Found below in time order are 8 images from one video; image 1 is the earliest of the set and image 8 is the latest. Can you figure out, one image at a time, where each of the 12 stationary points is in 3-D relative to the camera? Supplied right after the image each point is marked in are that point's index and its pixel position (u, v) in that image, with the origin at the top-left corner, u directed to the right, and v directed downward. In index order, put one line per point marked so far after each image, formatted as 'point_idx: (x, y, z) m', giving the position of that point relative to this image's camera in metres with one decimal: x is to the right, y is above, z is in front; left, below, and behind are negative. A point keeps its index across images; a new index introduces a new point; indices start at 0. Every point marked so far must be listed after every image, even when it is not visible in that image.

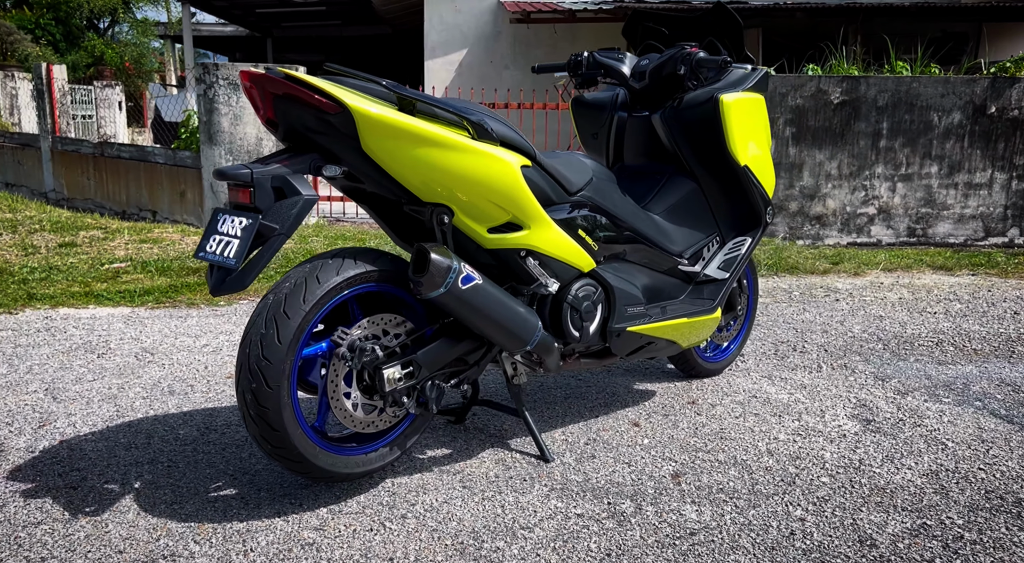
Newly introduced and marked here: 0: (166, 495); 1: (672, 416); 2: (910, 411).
0: (-1.0, -0.7, +2.3) m
1: (+0.7, -0.6, +3.2) m
2: (+1.7, -0.5, +3.2) m
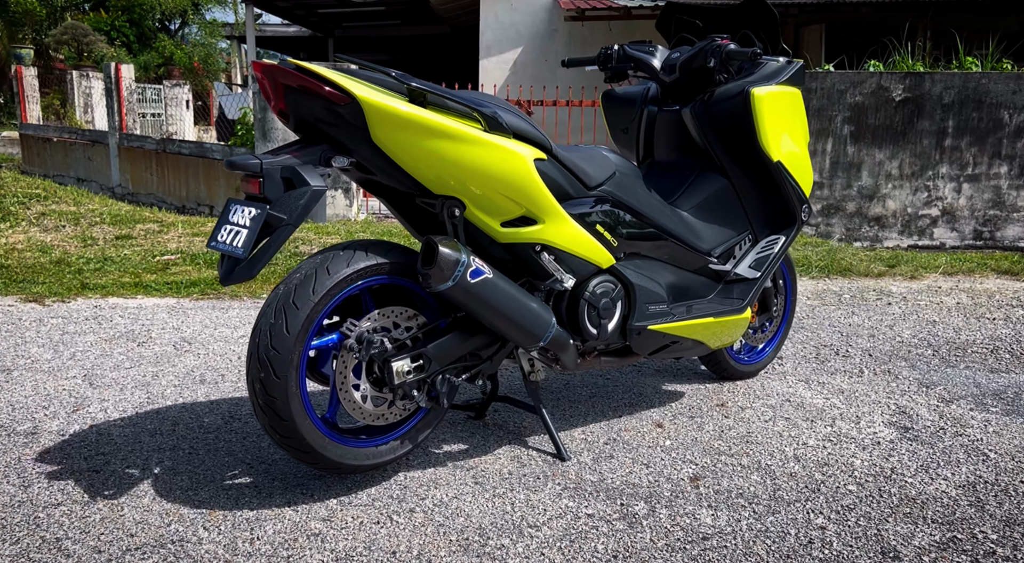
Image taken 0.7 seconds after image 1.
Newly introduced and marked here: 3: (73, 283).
0: (-1.0, -0.6, +2.3) m
1: (+0.8, -0.6, +3.1) m
2: (+1.8, -0.6, +3.1) m
3: (-3.1, 0.0, +5.1) m
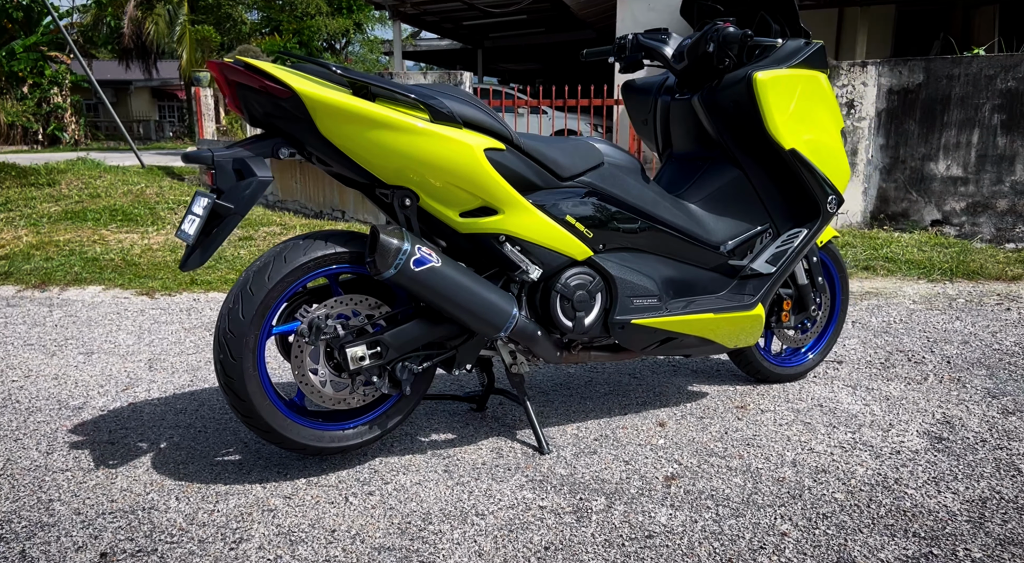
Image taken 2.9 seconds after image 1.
0: (-1.1, -0.6, +2.5) m
1: (+0.8, -0.5, +2.9) m
2: (+1.8, -0.5, +2.7) m
3: (-2.5, 0.0, +5.7) m
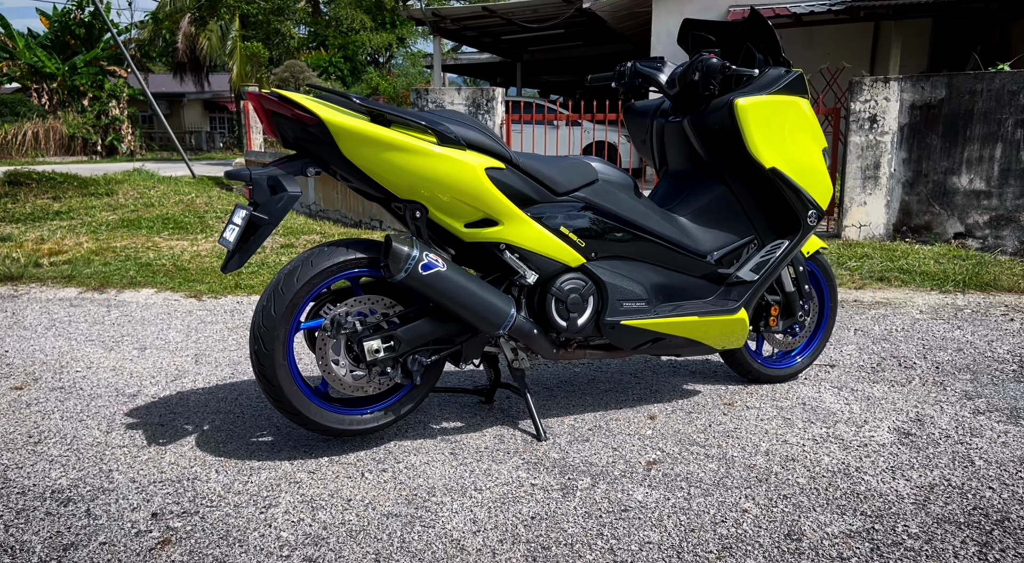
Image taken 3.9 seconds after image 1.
0: (-1.1, -0.6, +2.9) m
1: (+0.8, -0.6, +3.2) m
2: (+1.8, -0.6, +2.9) m
3: (-2.4, 0.0, +6.2) m
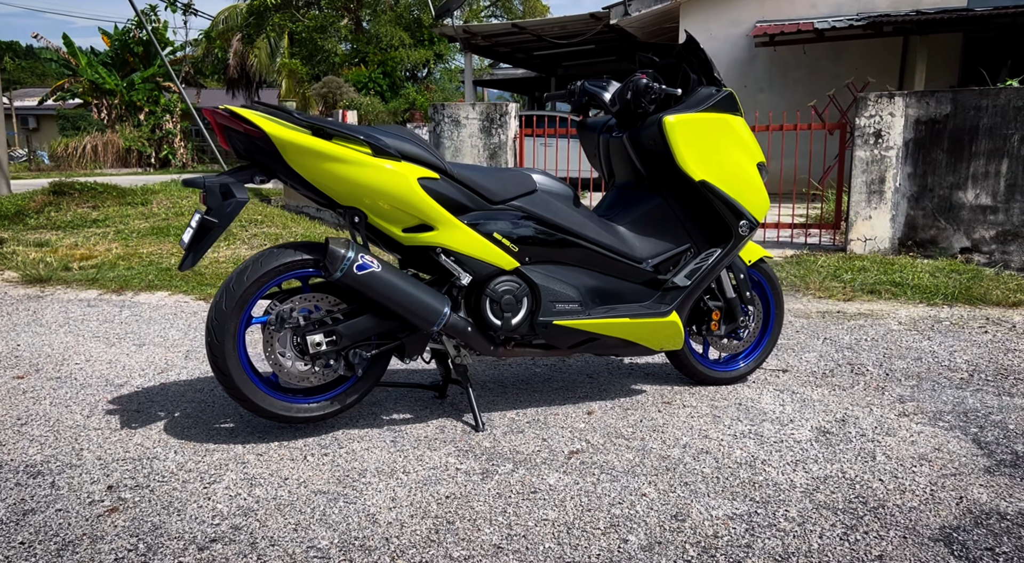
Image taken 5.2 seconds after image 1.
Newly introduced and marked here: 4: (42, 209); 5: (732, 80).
0: (-1.4, -0.6, +3.2) m
1: (+0.5, -0.6, +3.4) m
2: (+1.5, -0.6, +3.0) m
3: (-2.4, 0.0, +6.5) m
4: (-6.5, +1.0, +10.2) m
5: (+4.2, +3.7, +13.7) m
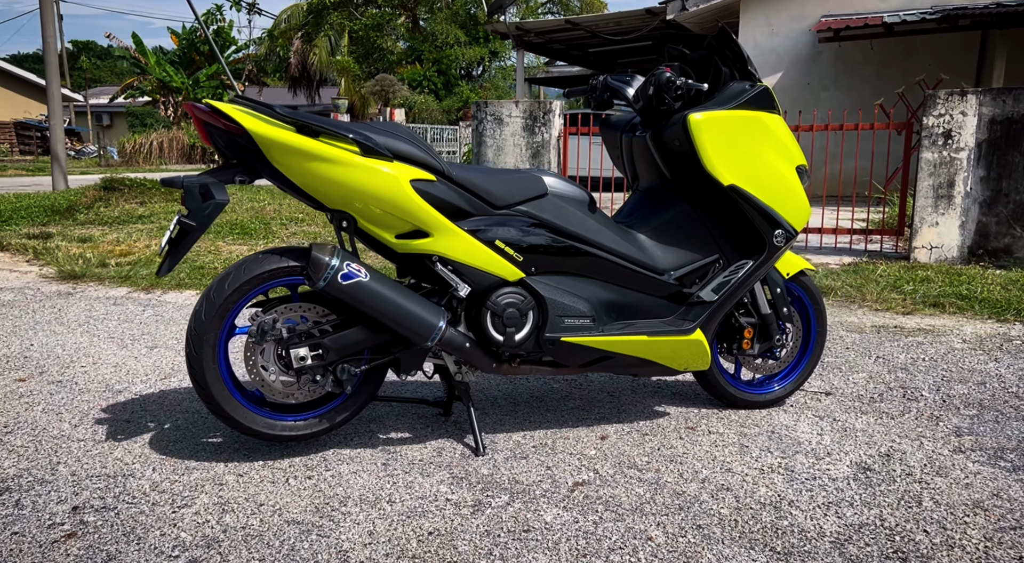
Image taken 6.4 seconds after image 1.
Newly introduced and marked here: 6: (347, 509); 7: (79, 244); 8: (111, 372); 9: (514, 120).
0: (-1.4, -0.6, +3.0) m
1: (+0.6, -0.6, +3.1) m
2: (+1.5, -0.7, +2.7) m
3: (-2.1, 0.0, +6.4) m
4: (-5.9, +1.1, +10.4) m
5: (+5.0, +3.6, +13.1) m
6: (-0.5, -0.8, +2.5) m
7: (-4.8, +0.4, +8.2) m
8: (-2.1, -0.5, +3.8) m
9: (0.0, +2.0, +9.1) m
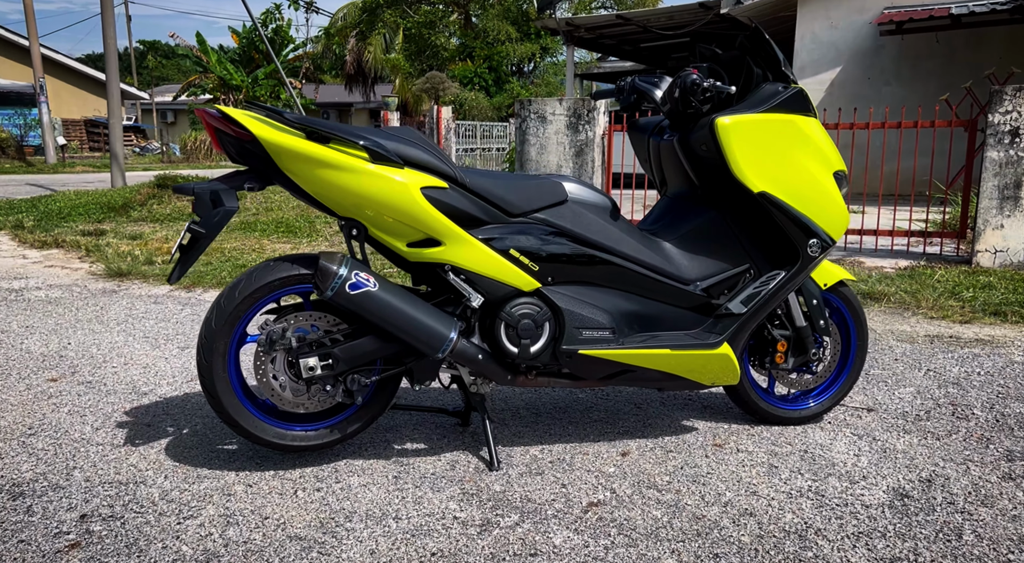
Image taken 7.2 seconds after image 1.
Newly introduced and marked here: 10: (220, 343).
0: (-1.3, -0.6, +3.0) m
1: (+0.6, -0.7, +2.9) m
2: (+1.6, -0.7, +2.5) m
3: (-1.8, 0.0, +6.5) m
4: (-5.3, +1.2, +10.7) m
5: (+5.8, +3.6, +12.6) m
6: (-0.5, -0.8, +2.4) m
7: (-4.3, +0.5, +8.4) m
8: (-1.9, -0.5, +3.9) m
9: (+0.5, +2.0, +8.9) m
10: (-1.0, -0.2, +2.6) m
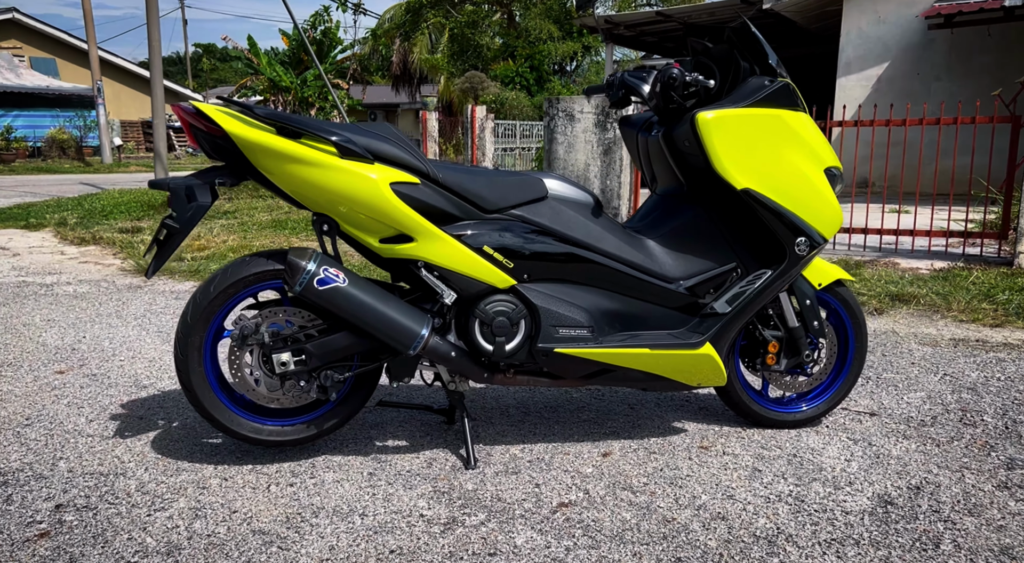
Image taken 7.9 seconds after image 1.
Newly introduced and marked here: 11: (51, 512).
0: (-1.4, -0.6, +3.1) m
1: (+0.6, -0.7, +2.9) m
2: (+1.5, -0.7, +2.3) m
3: (-1.7, 0.0, +6.6) m
4: (-4.9, +1.2, +11.0) m
5: (+6.4, +3.6, +12.2) m
6: (-0.6, -0.8, +2.4) m
7: (-4.1, +0.5, +8.6) m
8: (-2.0, -0.5, +4.0) m
9: (+0.8, +2.0, +8.9) m
10: (-1.1, -0.2, +2.6) m
11: (-1.5, -0.7, +2.4) m
